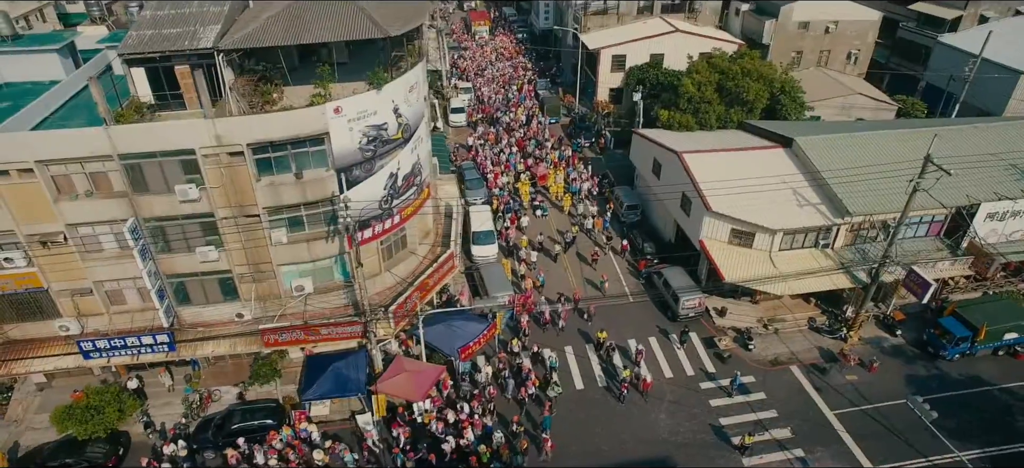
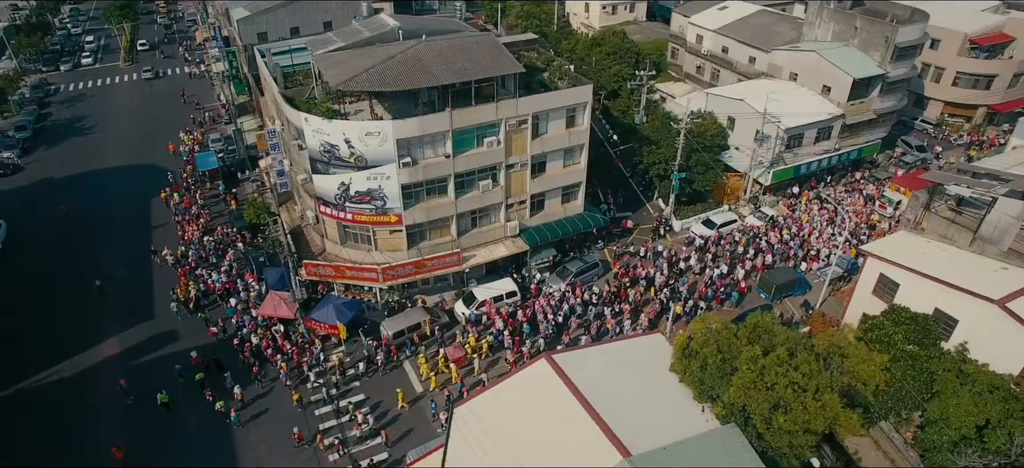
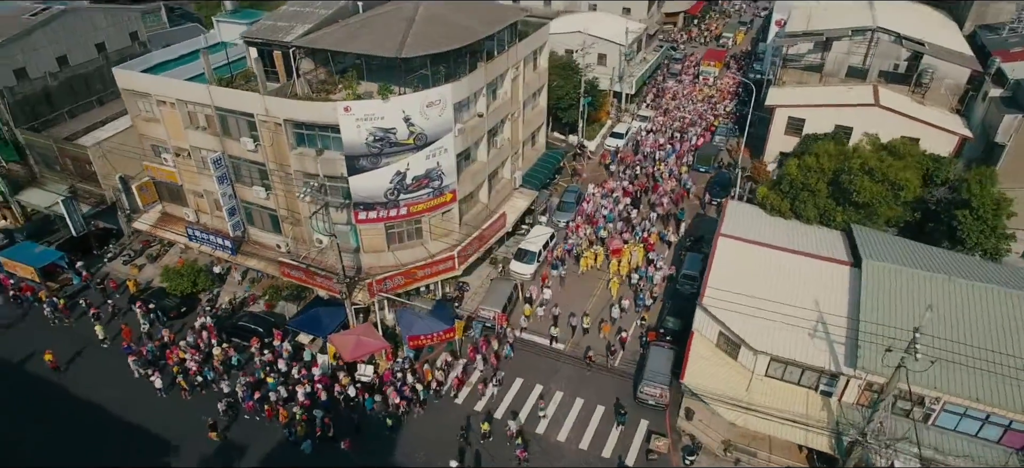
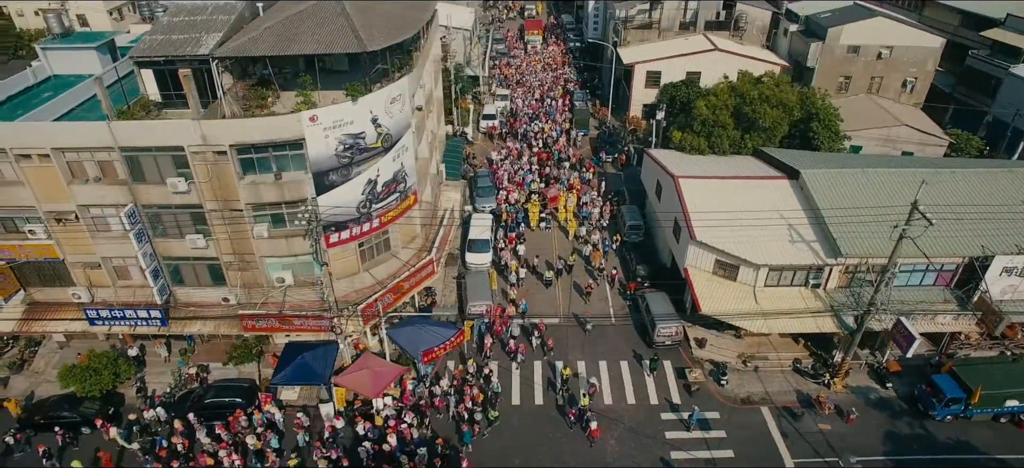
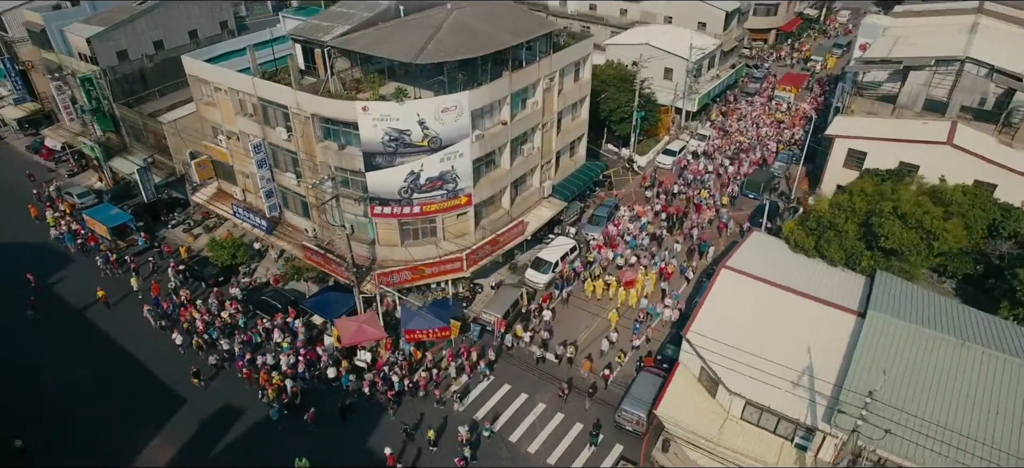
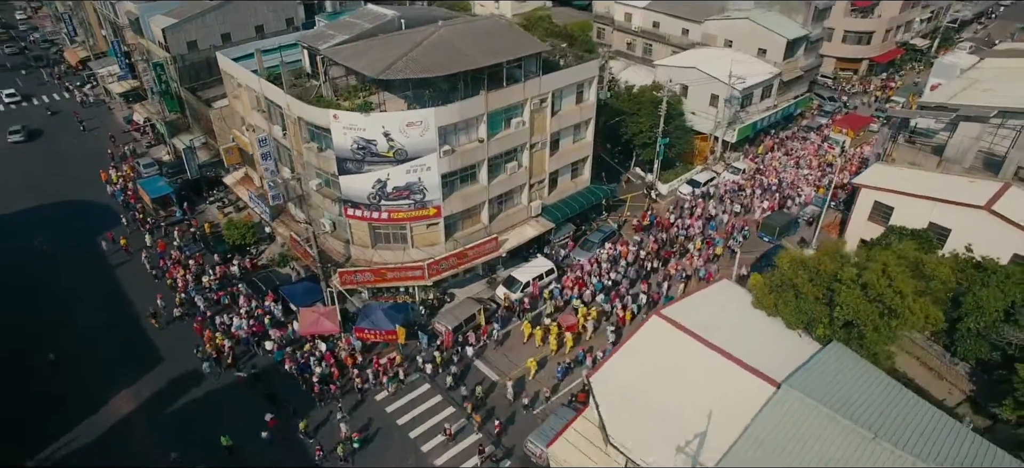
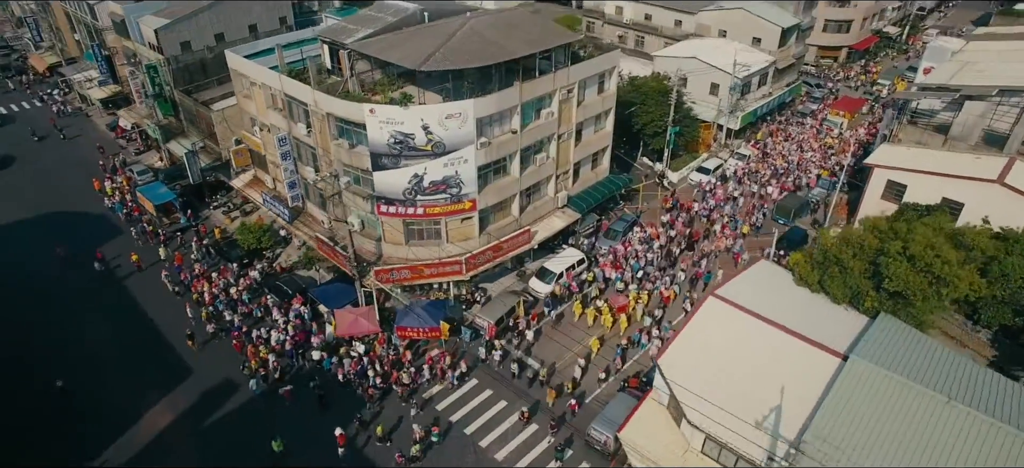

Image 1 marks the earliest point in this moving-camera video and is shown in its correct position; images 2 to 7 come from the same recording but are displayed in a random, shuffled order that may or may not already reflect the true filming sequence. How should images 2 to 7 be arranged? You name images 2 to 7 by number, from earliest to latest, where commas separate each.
4, 3, 5, 7, 6, 2
